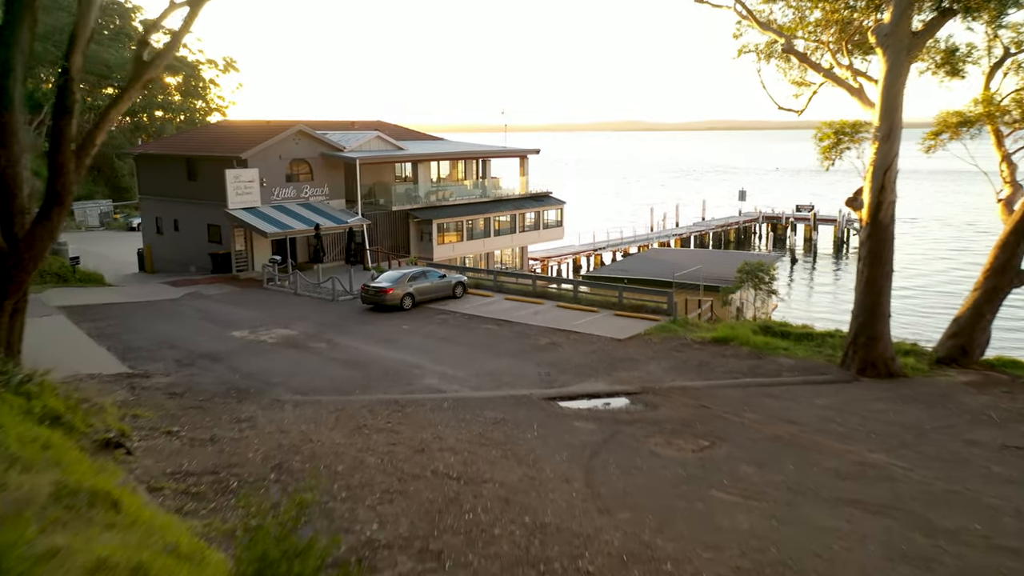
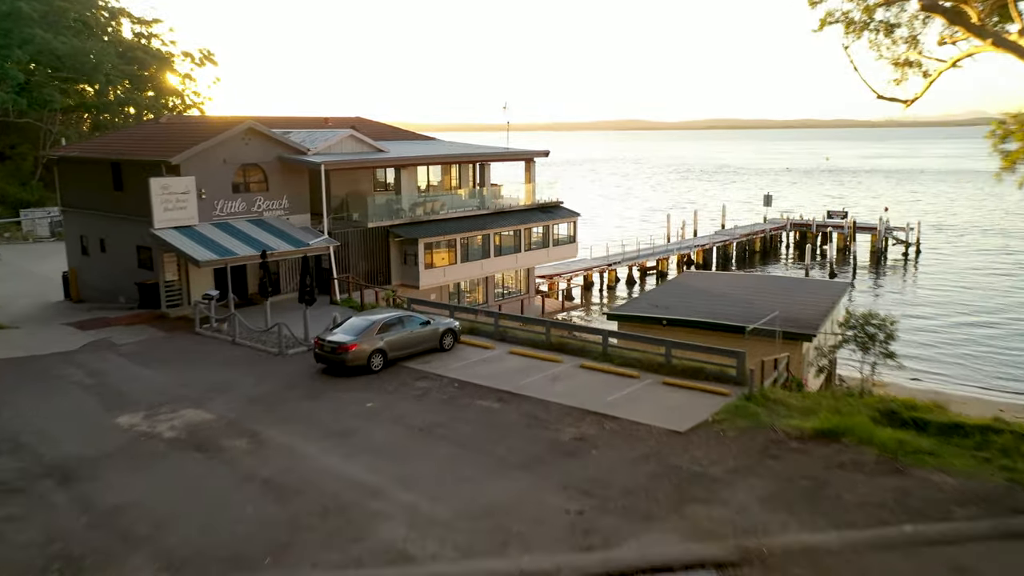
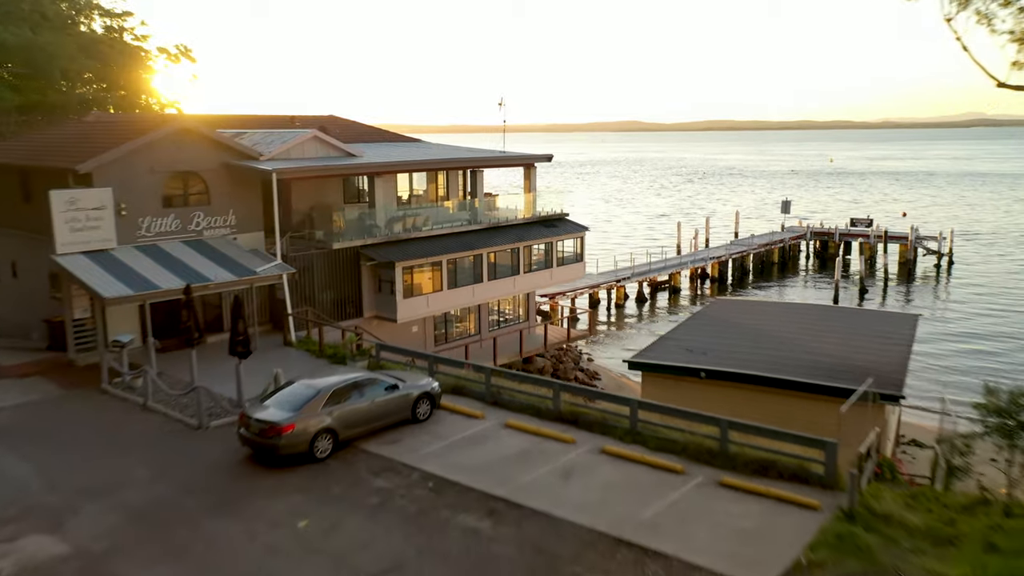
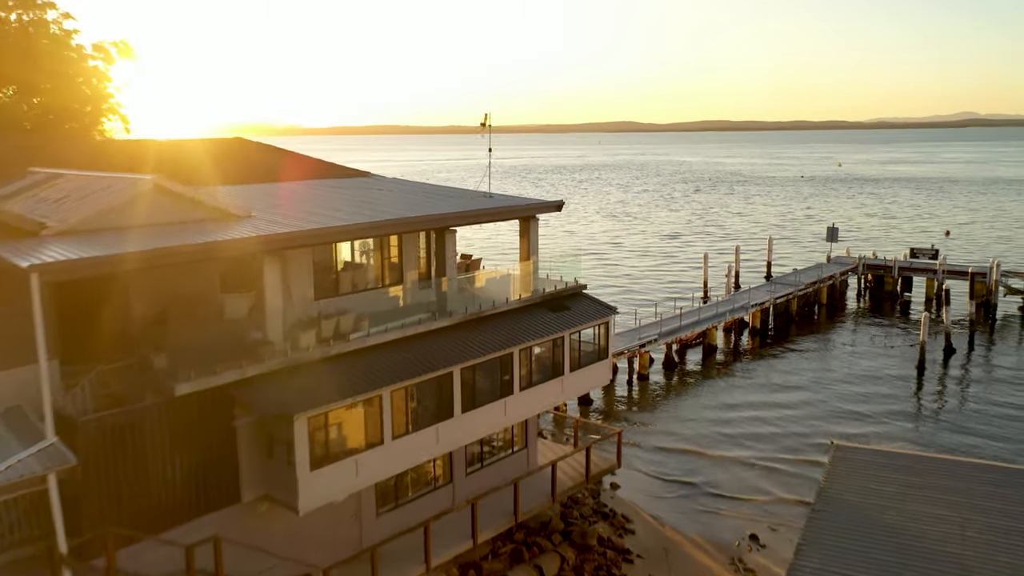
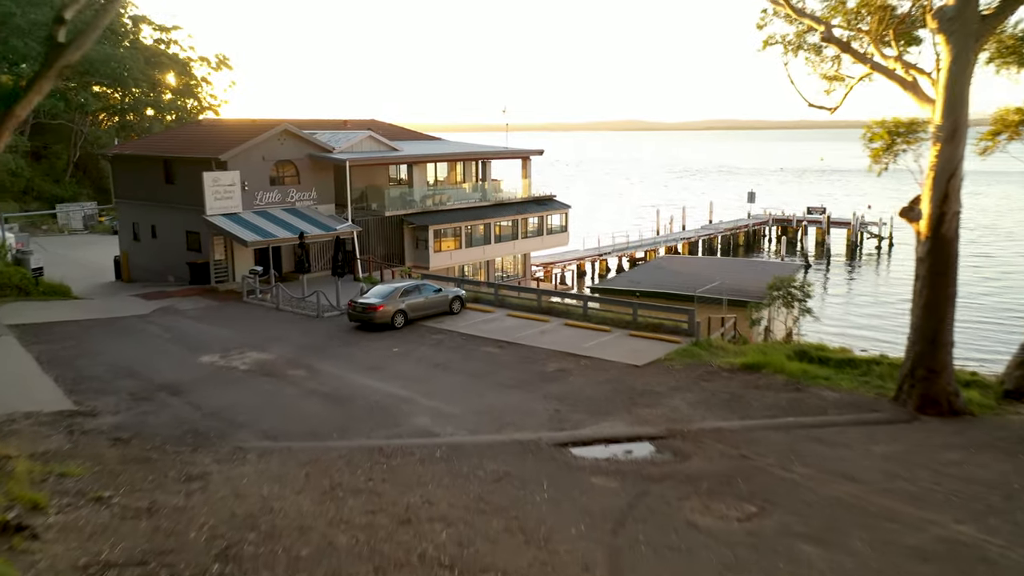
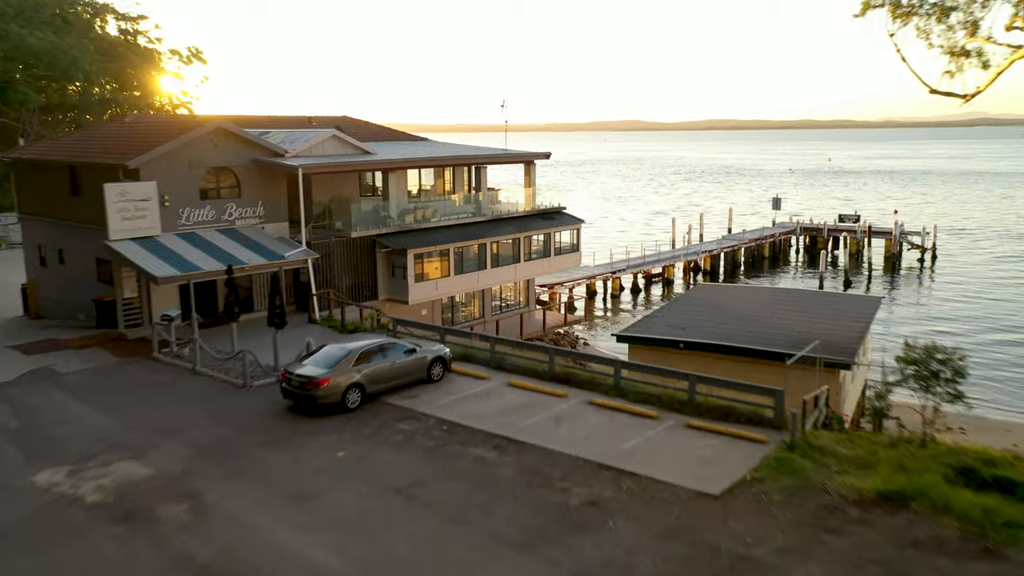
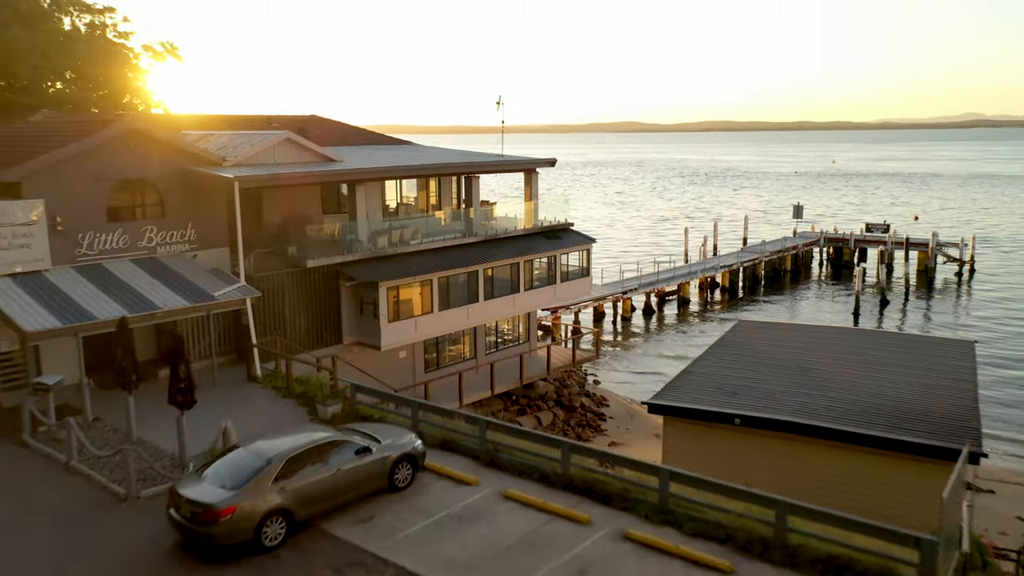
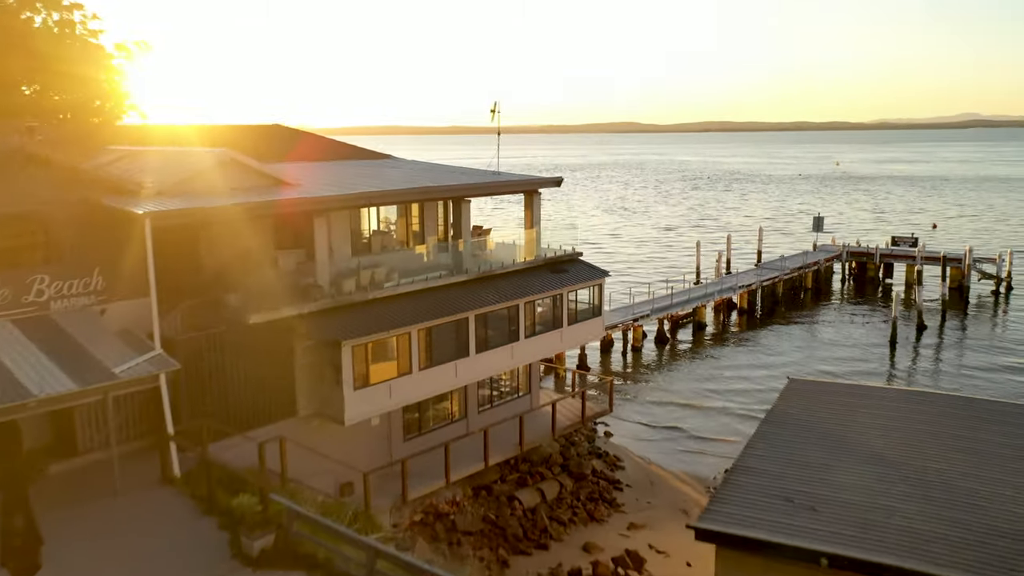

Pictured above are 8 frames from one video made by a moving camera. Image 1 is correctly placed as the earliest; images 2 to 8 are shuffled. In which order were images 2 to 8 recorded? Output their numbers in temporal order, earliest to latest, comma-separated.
5, 2, 6, 3, 7, 8, 4
